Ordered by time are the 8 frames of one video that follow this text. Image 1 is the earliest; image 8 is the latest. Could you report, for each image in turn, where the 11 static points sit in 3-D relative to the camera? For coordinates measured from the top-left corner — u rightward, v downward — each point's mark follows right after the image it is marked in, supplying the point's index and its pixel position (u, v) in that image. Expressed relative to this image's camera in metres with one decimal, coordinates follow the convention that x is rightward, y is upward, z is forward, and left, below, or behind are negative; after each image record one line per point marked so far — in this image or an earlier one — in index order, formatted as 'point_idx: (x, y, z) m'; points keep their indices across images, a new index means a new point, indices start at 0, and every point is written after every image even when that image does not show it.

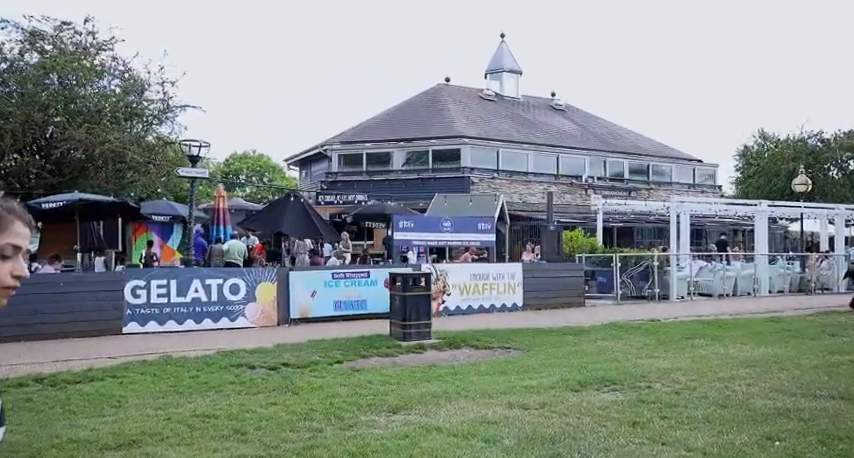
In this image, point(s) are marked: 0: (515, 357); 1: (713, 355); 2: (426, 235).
0: (+1.3, -2.0, +12.7) m
1: (+4.4, -1.9, +12.9) m
2: (-0.1, -0.1, +19.4) m
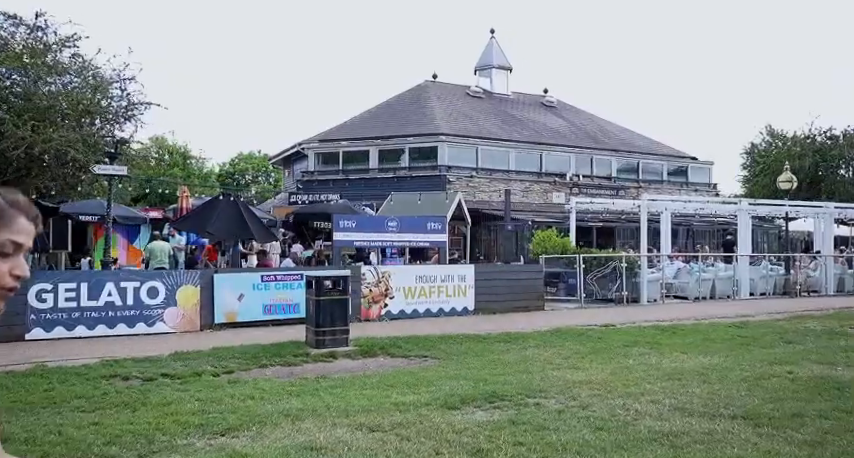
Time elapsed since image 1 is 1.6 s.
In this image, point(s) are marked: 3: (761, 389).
0: (0.0, -2.0, +11.8) m
1: (+3.0, -1.9, +11.9) m
2: (-1.3, -0.1, +18.5) m
3: (+4.0, -1.9, +9.9) m
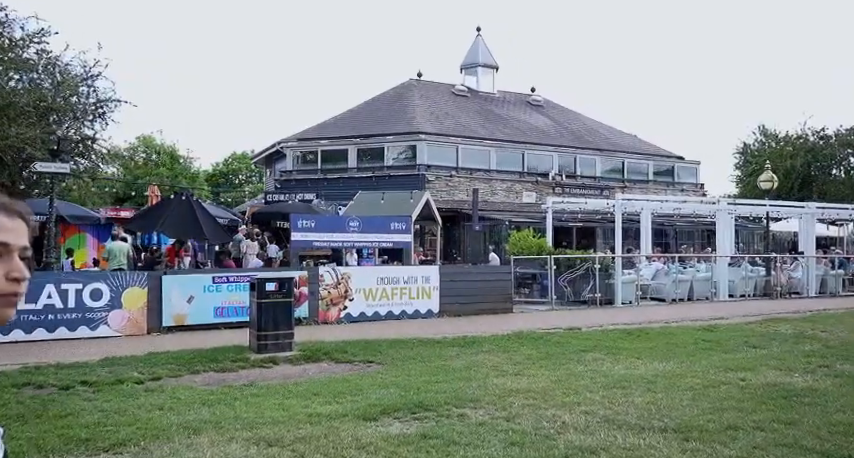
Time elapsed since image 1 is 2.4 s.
0: (-0.9, -2.0, +11.3) m
1: (+2.2, -1.9, +11.4) m
2: (-2.1, -0.1, +18.0) m
3: (+3.2, -1.9, +9.4) m
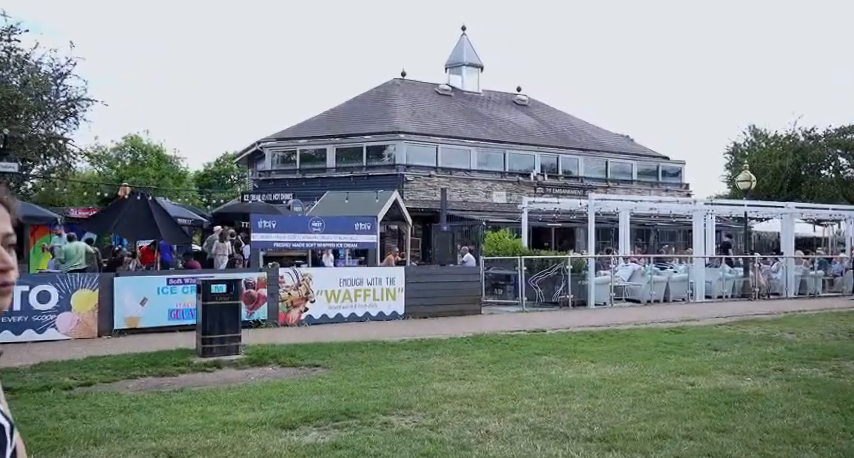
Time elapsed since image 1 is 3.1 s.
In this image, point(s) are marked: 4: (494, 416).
0: (-1.6, -2.0, +11.0) m
1: (+1.5, -1.9, +11.1) m
2: (-2.9, -0.1, +17.7) m
3: (+2.4, -1.9, +9.1) m
4: (+0.7, -1.9, +8.4) m
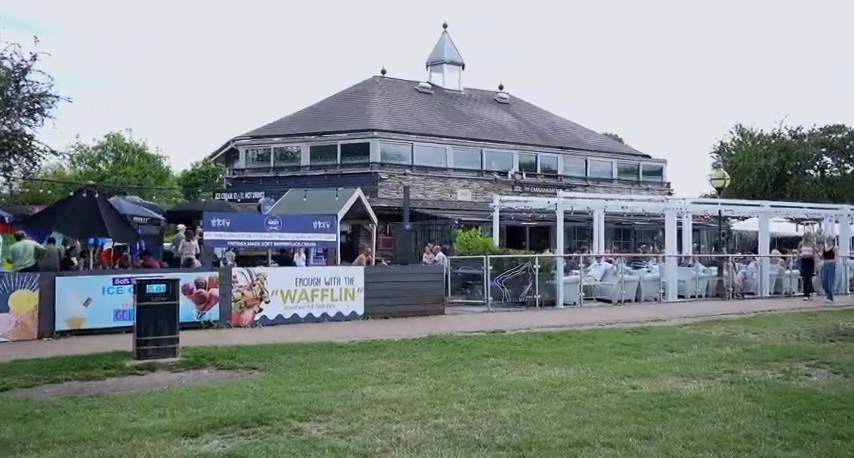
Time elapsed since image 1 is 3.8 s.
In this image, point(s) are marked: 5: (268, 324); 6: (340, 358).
0: (-2.4, -1.9, +10.6) m
1: (+0.7, -1.9, +10.7) m
2: (-3.8, -0.1, +17.3) m
3: (+1.6, -1.9, +8.7) m
4: (-0.1, -1.9, +8.0) m
5: (-3.2, -1.9, +16.9) m
6: (-1.3, -1.9, +12.4) m
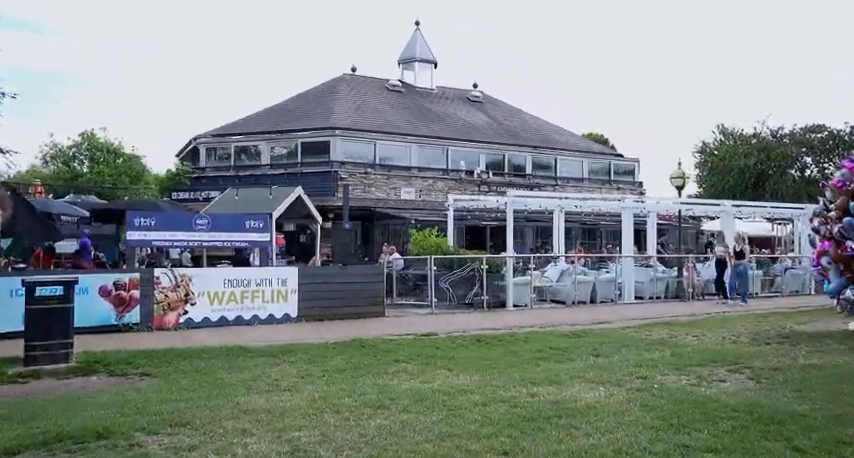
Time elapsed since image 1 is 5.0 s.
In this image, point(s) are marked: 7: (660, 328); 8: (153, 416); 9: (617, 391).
0: (-3.7, -1.9, +10.0) m
1: (-0.6, -1.9, +10.1) m
2: (-5.1, -0.1, +16.7) m
3: (+0.3, -1.9, +8.2) m
4: (-1.4, -1.8, +7.4) m
5: (-4.6, -1.9, +16.3) m
6: (-2.6, -1.9, +11.8) m
7: (+4.8, -2.0, +17.2) m
8: (-2.7, -1.8, +8.1) m
9: (+2.2, -1.9, +9.7) m
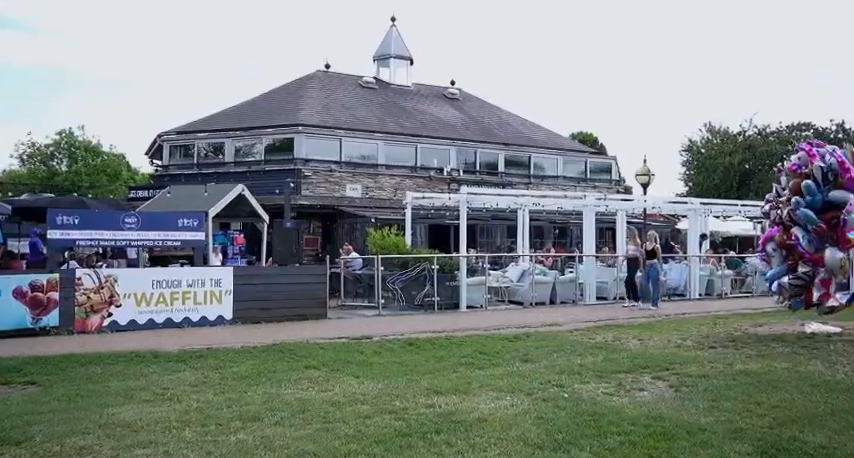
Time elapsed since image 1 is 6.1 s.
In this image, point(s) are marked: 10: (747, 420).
0: (-4.9, -1.9, +9.3) m
1: (-1.8, -1.9, +9.4) m
2: (-6.3, -0.1, +15.9) m
3: (-0.8, -1.8, +7.5) m
4: (-2.6, -1.8, +6.7) m
5: (-5.8, -1.9, +15.6) m
6: (-3.8, -1.9, +11.1) m
7: (+3.6, -2.0, +16.5) m
8: (-3.9, -1.8, +7.4) m
9: (+1.0, -1.9, +9.0) m
10: (+2.9, -1.7, +7.5) m
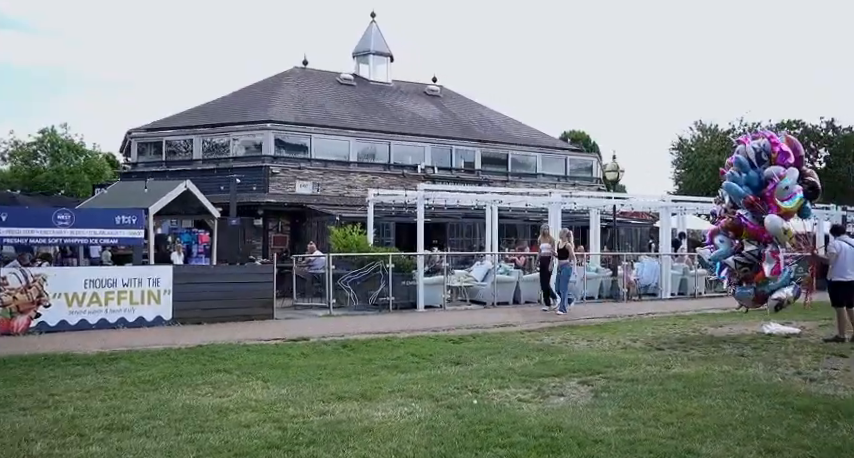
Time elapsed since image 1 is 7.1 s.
0: (-6.0, -1.8, +8.7) m
1: (-2.9, -1.8, +8.8) m
2: (-7.4, 0.0, +15.3) m
3: (-1.9, -1.8, +6.8) m
4: (-3.6, -1.8, +6.1) m
5: (-6.8, -1.8, +14.9) m
6: (-4.8, -1.8, +10.5) m
7: (+2.6, -1.9, +15.9) m
8: (-4.9, -1.7, +6.8) m
9: (0.0, -1.8, +8.4) m
10: (+1.8, -1.7, +6.9) m
